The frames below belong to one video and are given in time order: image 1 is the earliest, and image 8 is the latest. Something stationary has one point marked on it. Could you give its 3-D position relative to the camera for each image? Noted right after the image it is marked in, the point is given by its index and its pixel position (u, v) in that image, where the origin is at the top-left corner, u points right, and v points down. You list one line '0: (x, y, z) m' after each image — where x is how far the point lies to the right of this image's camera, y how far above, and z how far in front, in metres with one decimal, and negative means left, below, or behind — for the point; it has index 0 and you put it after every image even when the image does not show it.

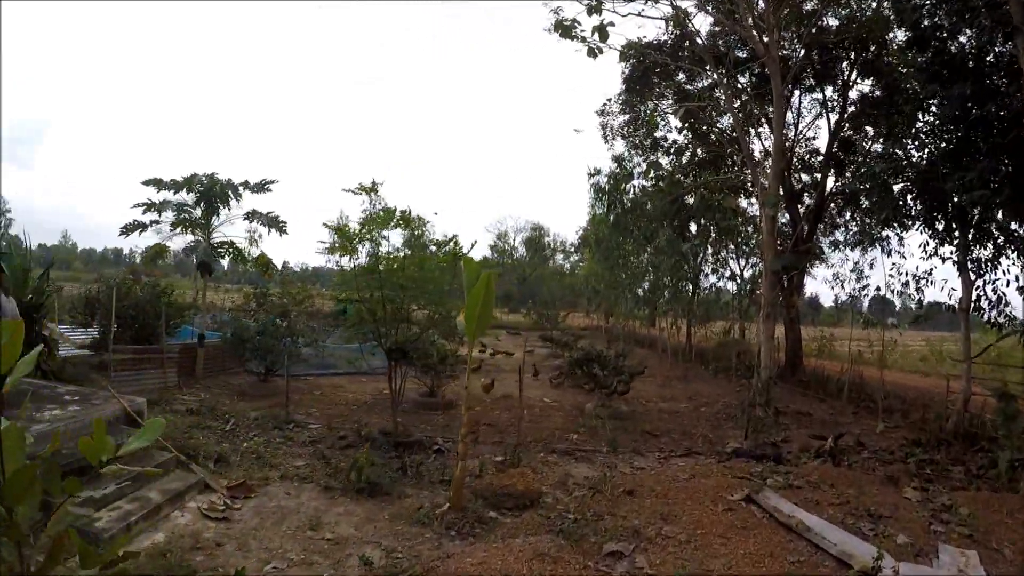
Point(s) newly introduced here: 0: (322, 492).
0: (-1.0, -1.0, +6.0) m
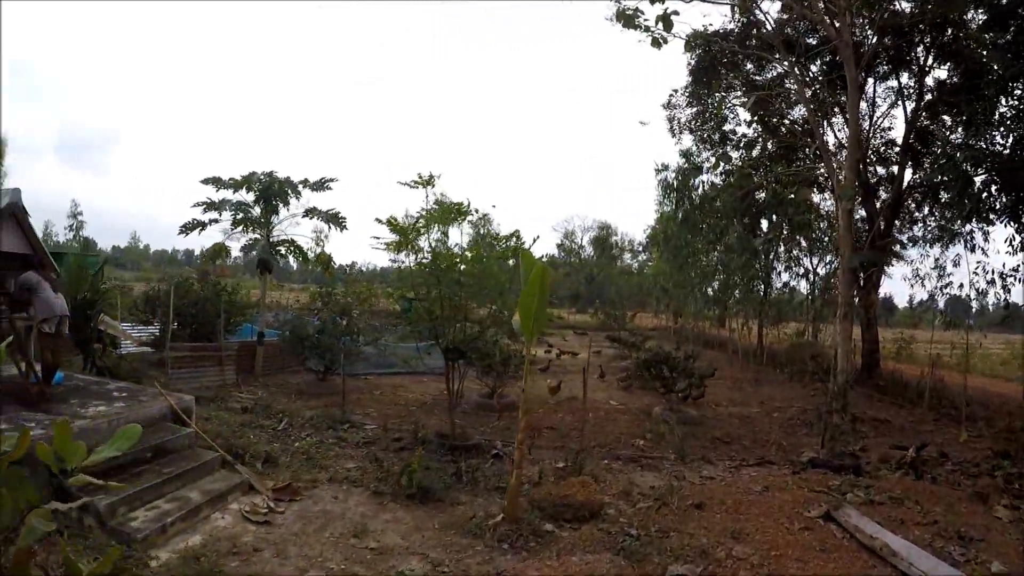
0: (-0.7, -1.0, +5.7) m
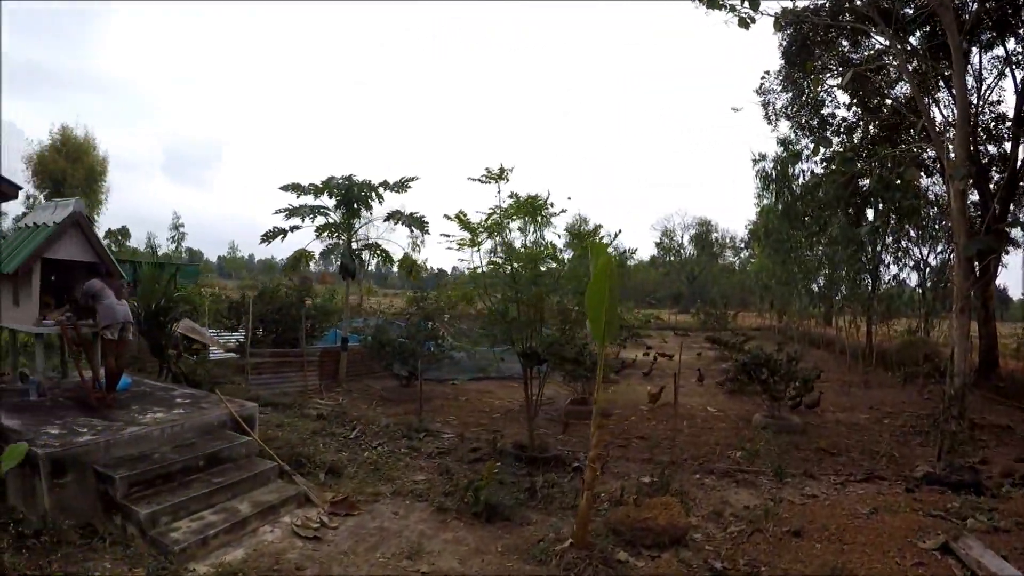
0: (-0.3, -1.0, +5.3) m
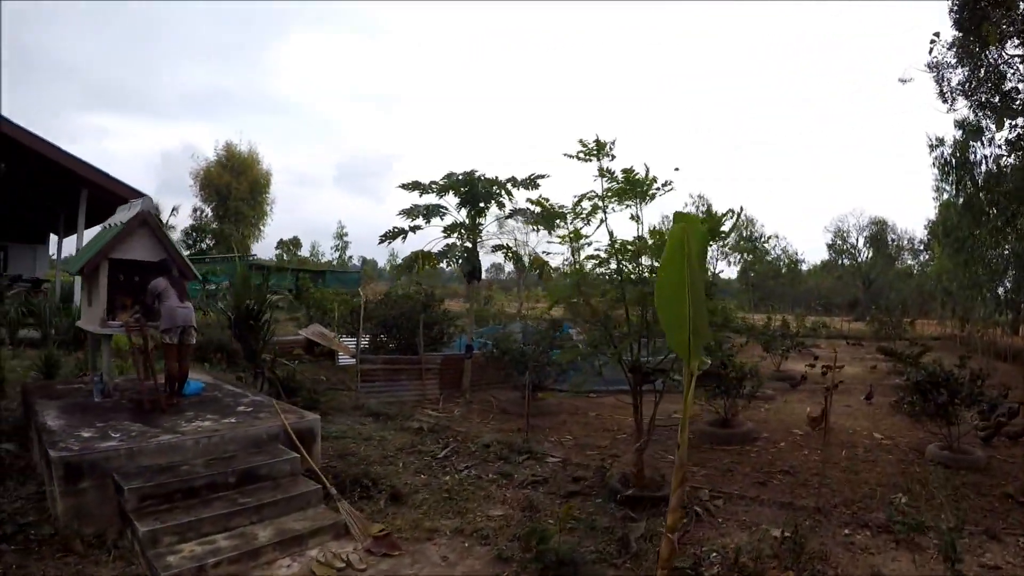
0: (-0.1, -1.0, +4.2) m
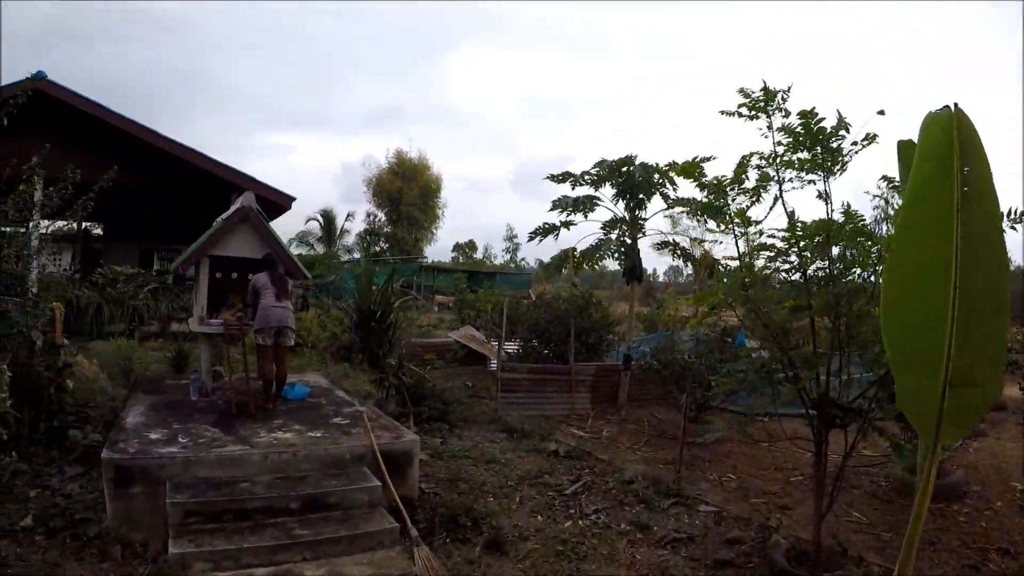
0: (+0.2, -1.0, +2.9) m
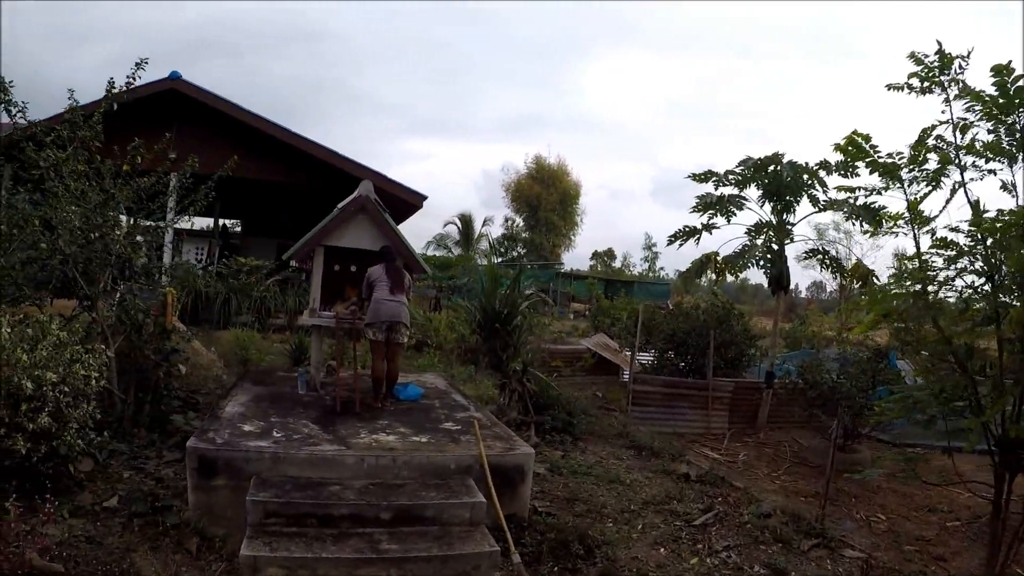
0: (+0.4, -1.0, +2.4) m
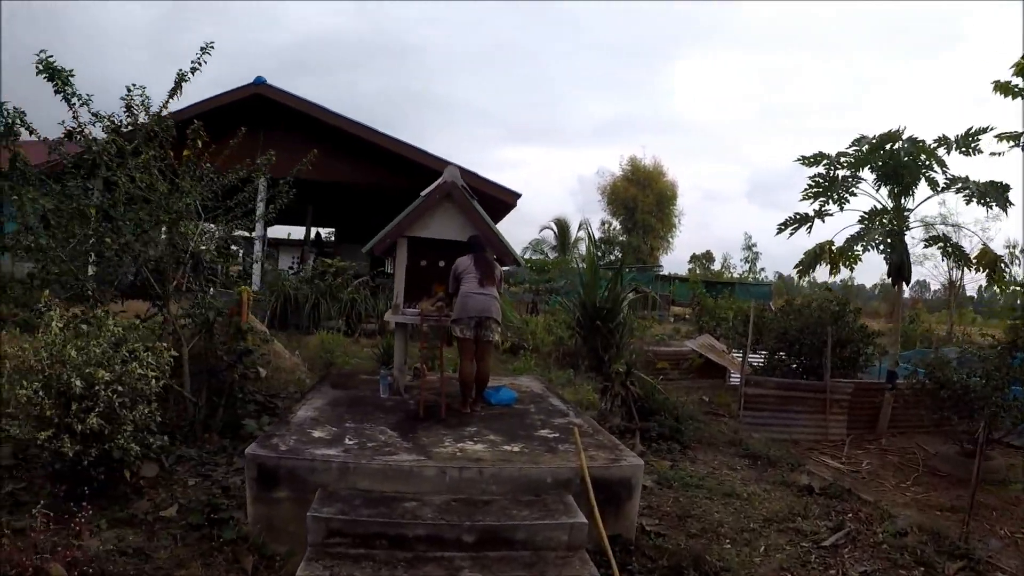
0: (+0.6, -0.9, +1.9) m
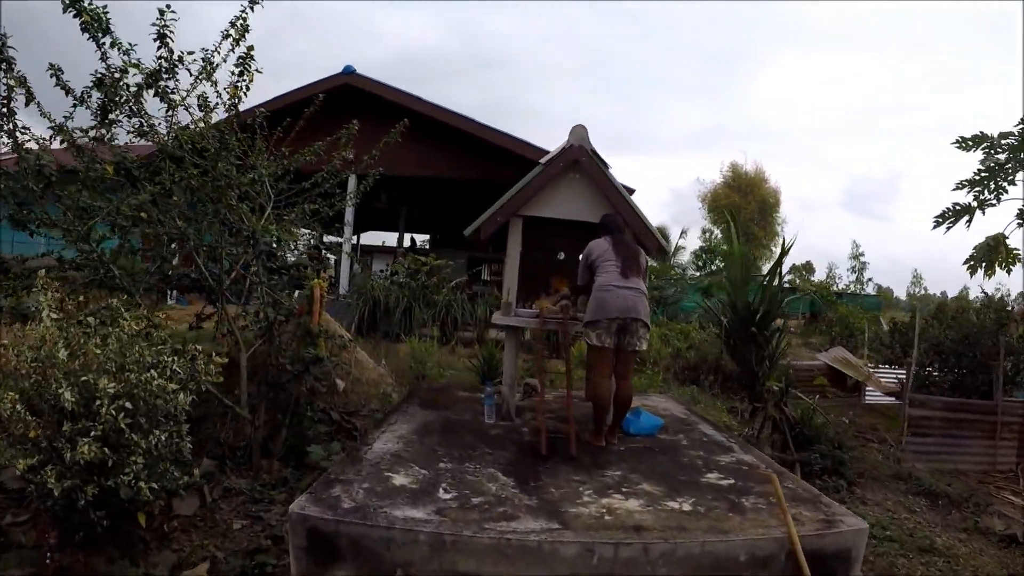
0: (+0.8, -0.9, +0.9) m
